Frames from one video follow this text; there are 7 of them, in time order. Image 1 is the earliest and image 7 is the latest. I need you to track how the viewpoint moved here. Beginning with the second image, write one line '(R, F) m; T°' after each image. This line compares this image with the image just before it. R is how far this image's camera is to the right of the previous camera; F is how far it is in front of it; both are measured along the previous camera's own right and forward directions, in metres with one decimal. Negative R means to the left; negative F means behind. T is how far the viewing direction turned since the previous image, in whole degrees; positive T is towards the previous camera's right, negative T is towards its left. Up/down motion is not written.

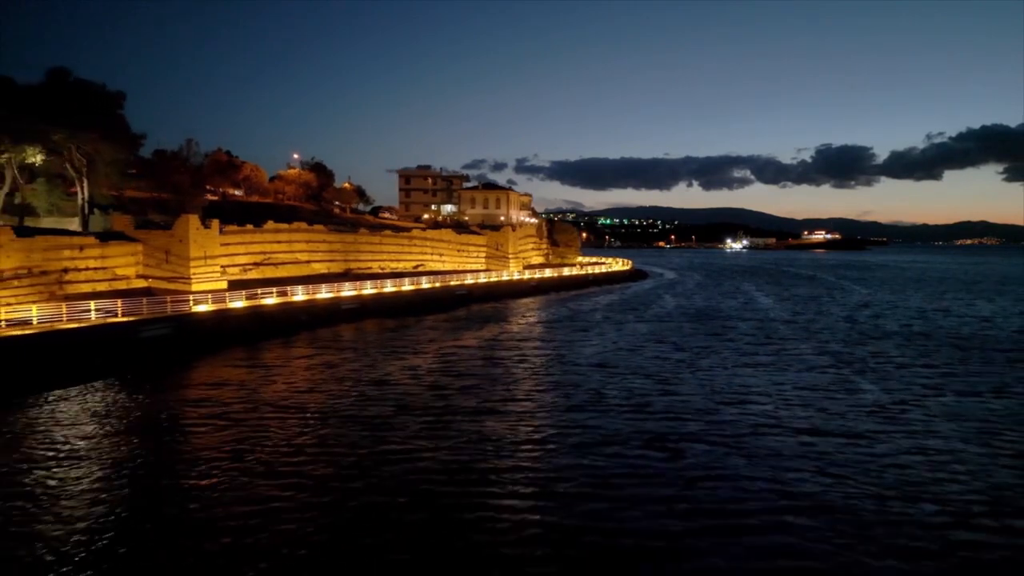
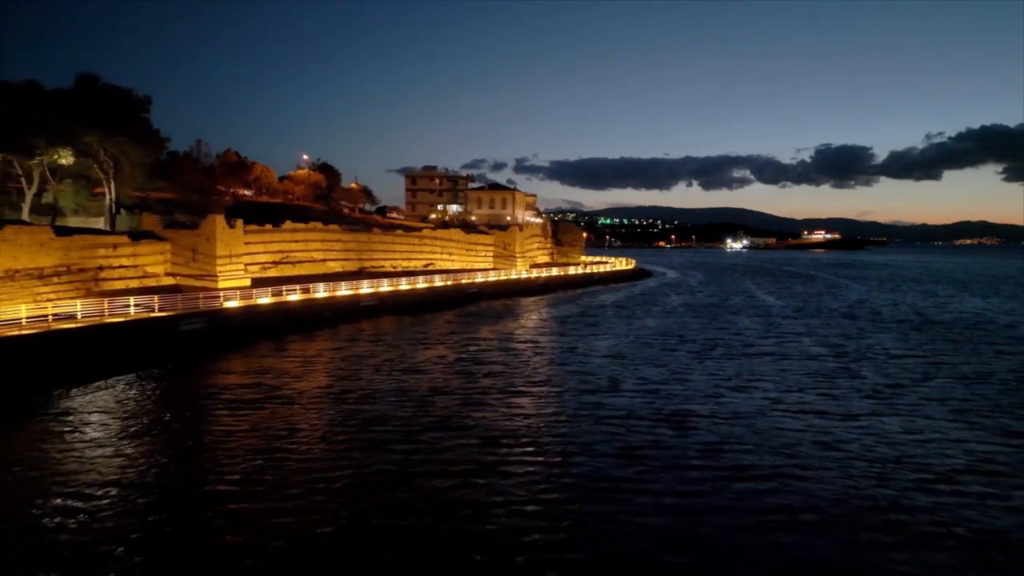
(-0.6, -1.4) m; 0°
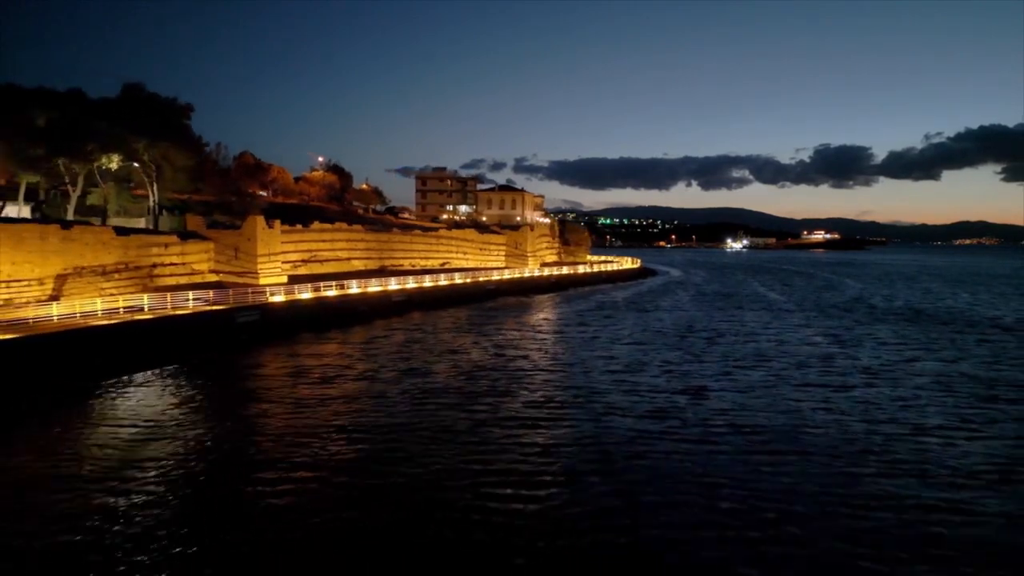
(-1.0, -2.4) m; 0°
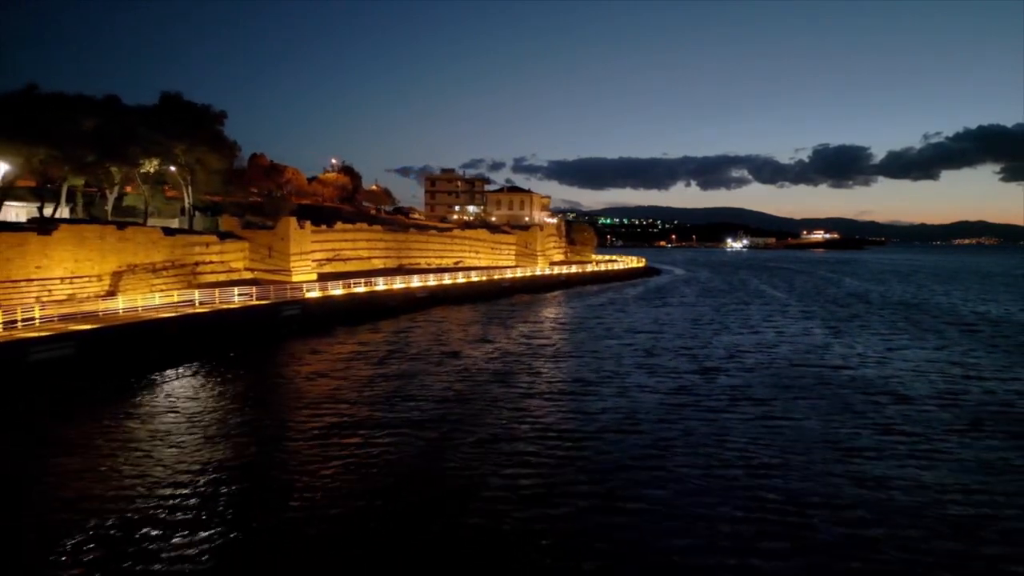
(-0.9, -2.2) m; 0°
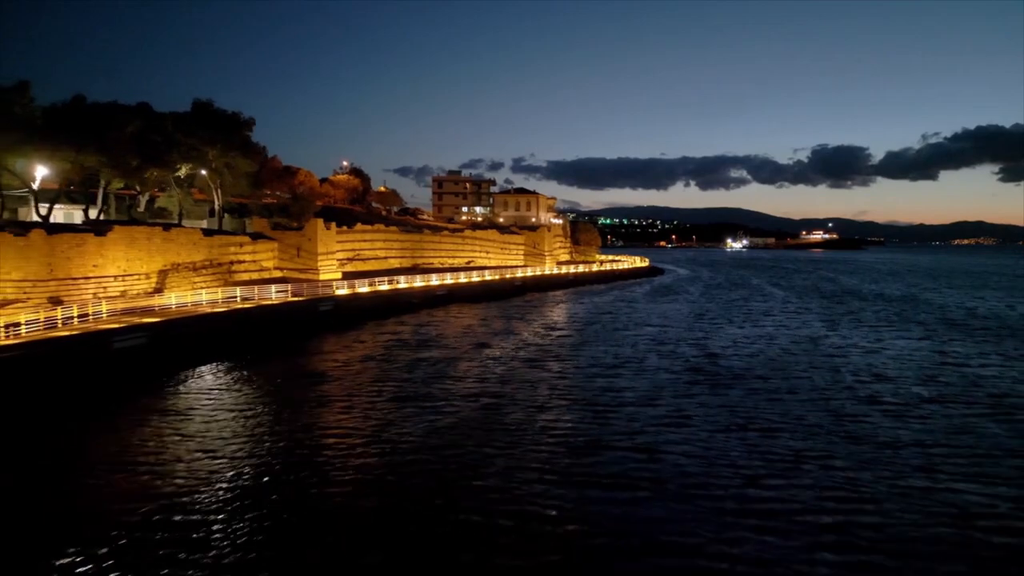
(-0.8, -2.2) m; 0°
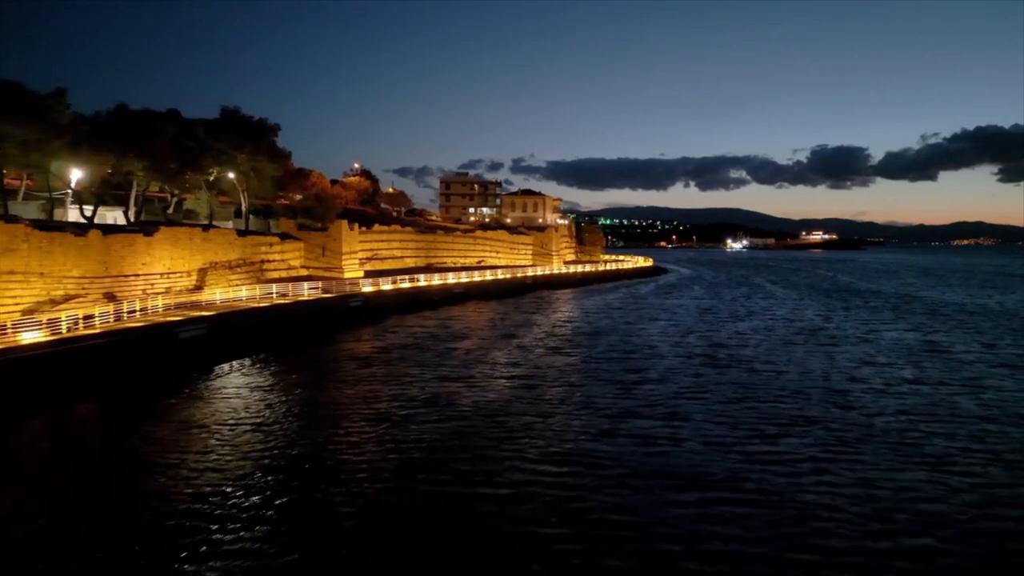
(-0.8, -2.2) m; 0°
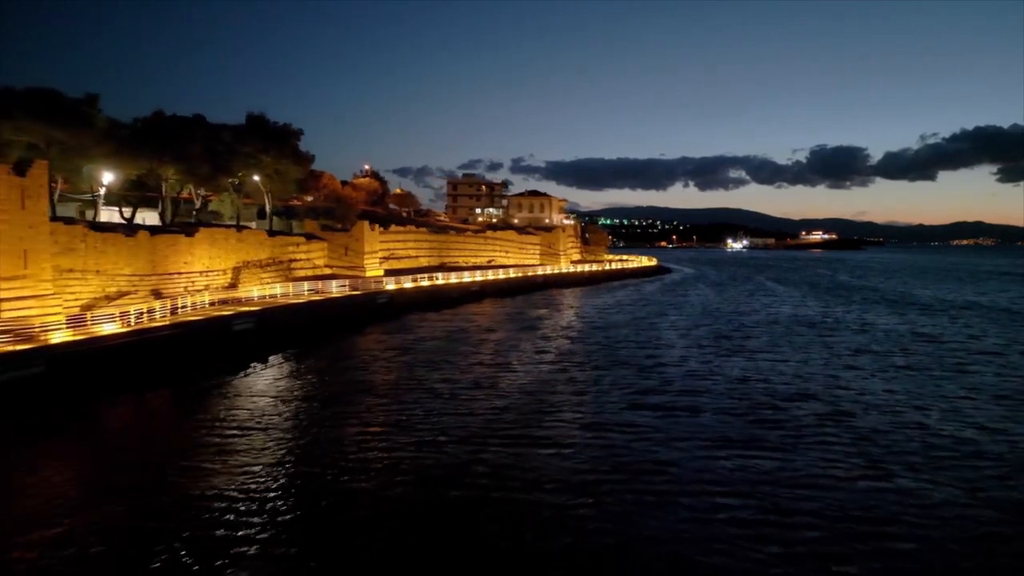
(-0.8, -2.0) m; 0°
